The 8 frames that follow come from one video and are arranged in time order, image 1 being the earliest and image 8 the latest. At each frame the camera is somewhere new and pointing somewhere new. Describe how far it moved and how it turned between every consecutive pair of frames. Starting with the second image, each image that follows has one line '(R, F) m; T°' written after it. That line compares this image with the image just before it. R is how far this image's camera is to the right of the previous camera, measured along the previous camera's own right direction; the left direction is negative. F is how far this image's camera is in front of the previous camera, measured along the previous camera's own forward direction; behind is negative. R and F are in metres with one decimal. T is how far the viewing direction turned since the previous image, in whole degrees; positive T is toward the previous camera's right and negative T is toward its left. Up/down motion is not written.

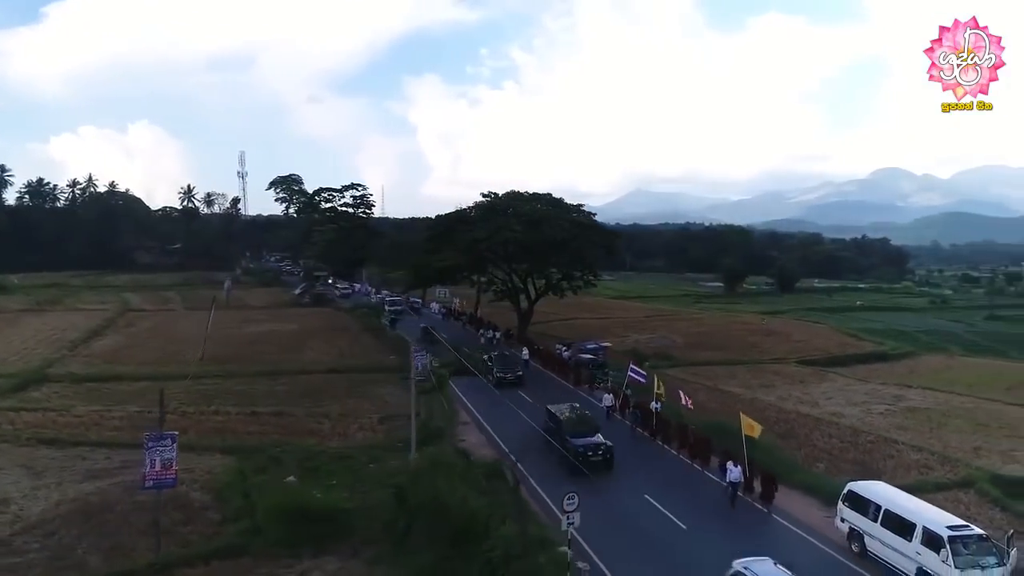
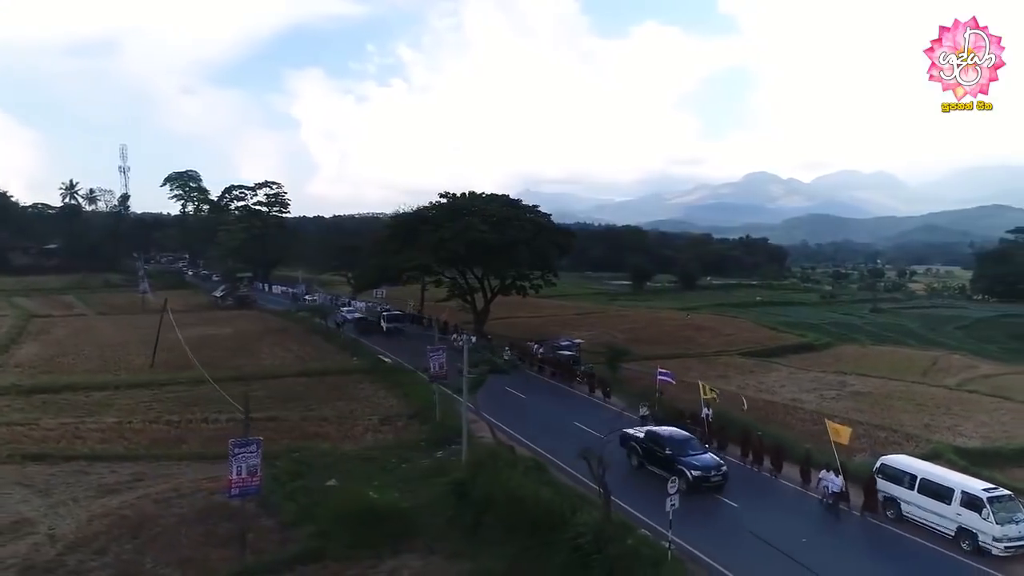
(-4.9, -0.4) m; +9°
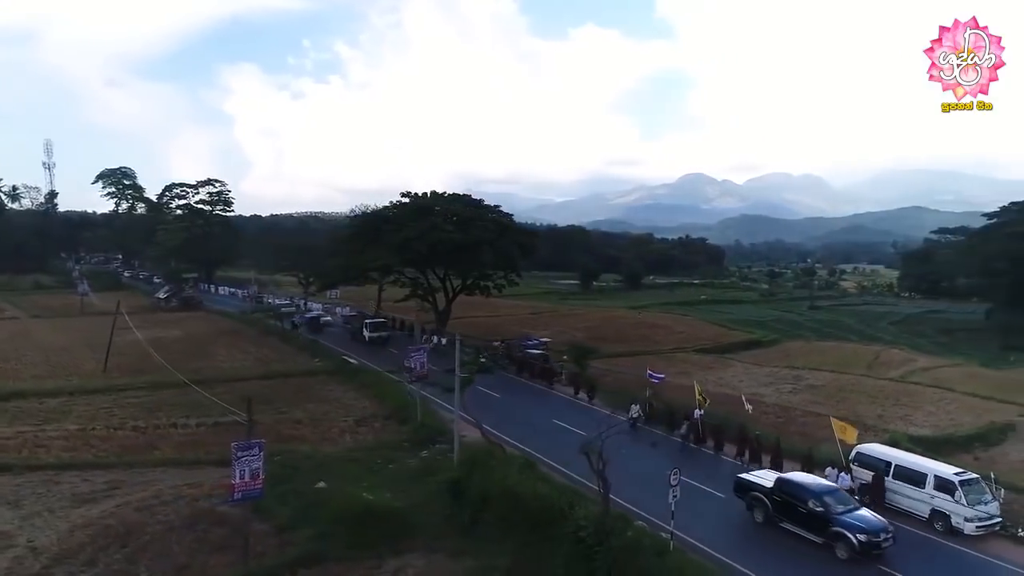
(-1.6, -0.2) m; +5°
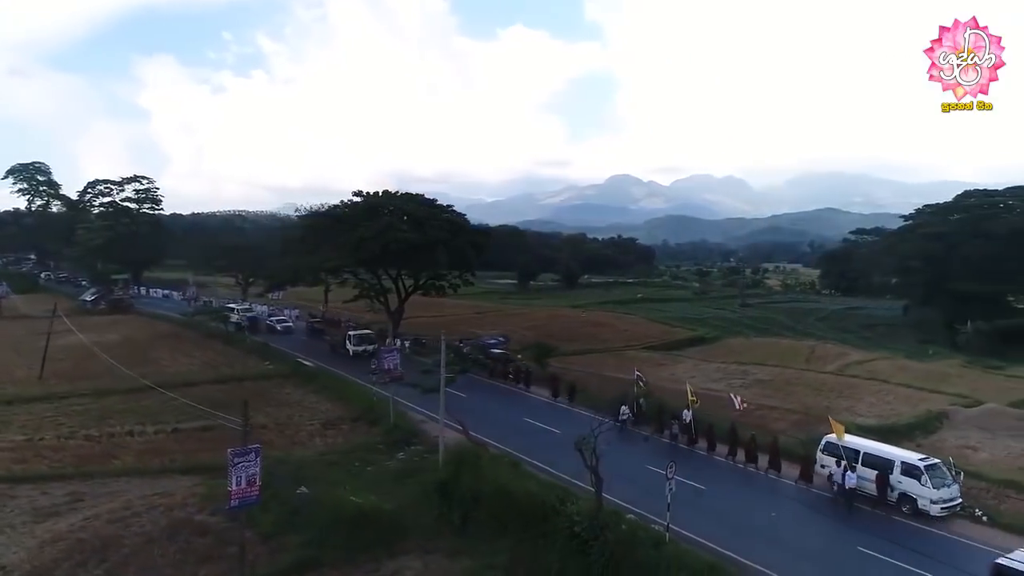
(-1.7, -0.1) m; +6°
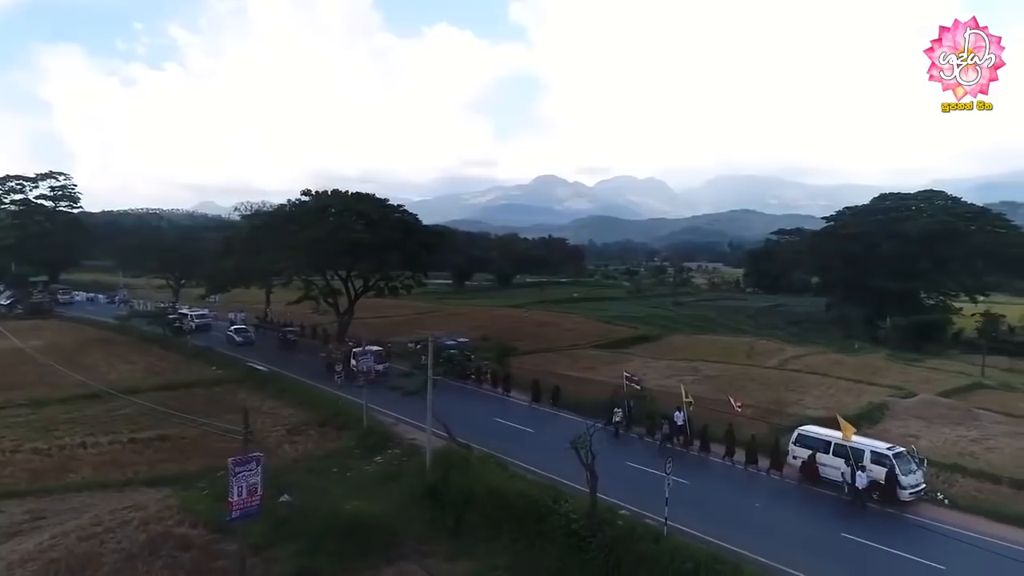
(-1.9, 0.0) m; +6°
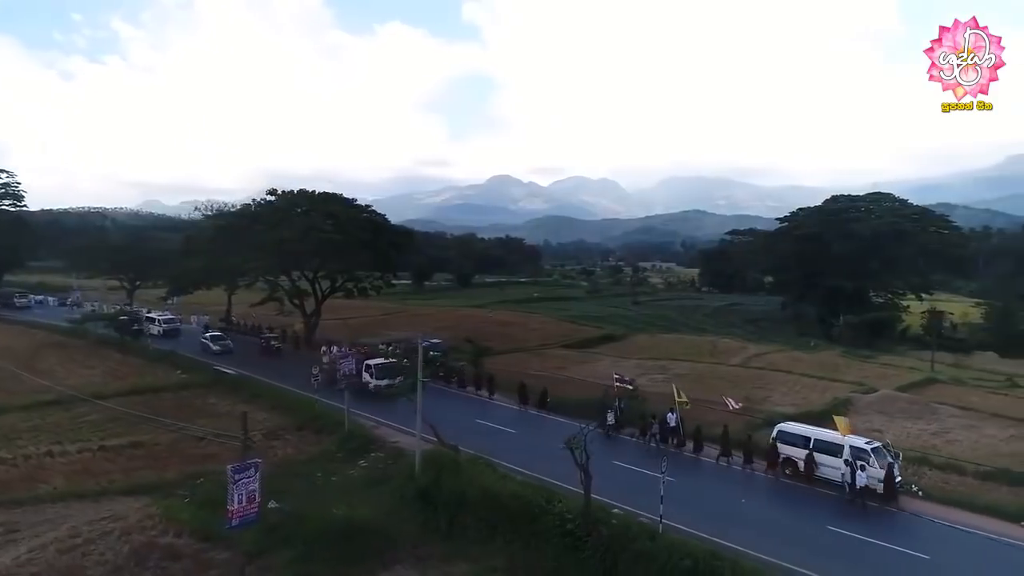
(-1.1, 0.0) m; +4°
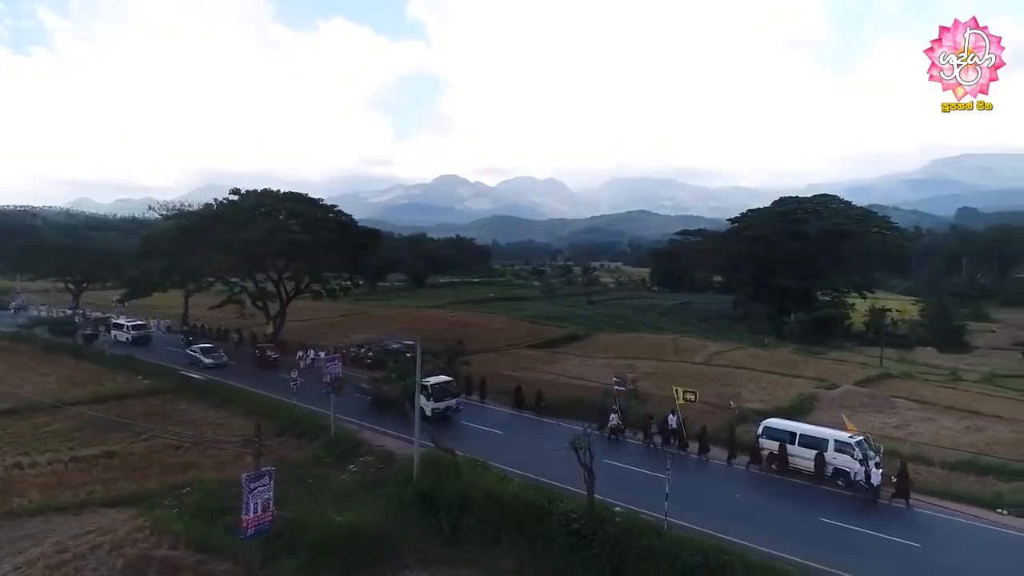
(-1.6, 0.0) m; +4°
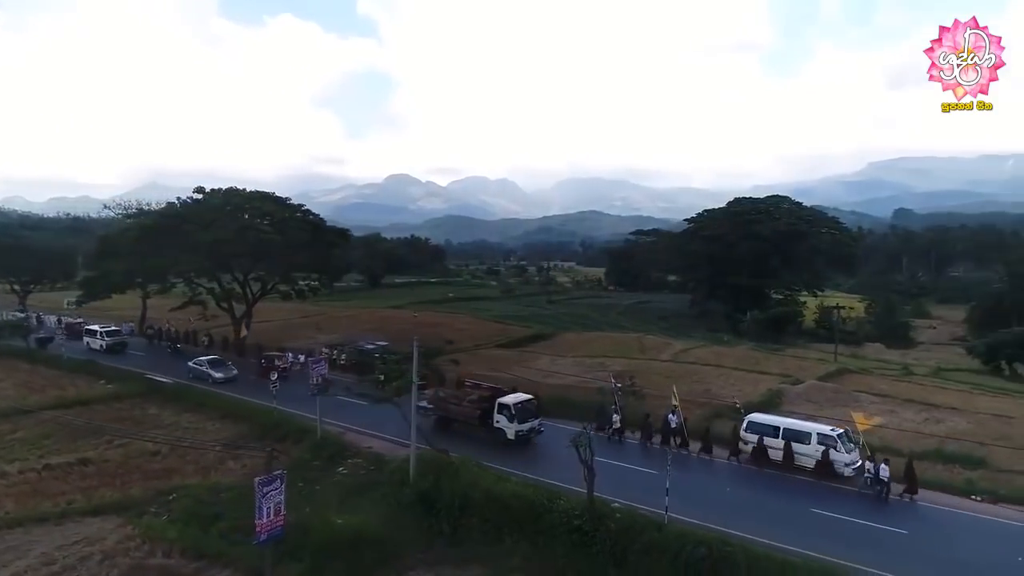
(-1.3, 0.0) m; +4°
